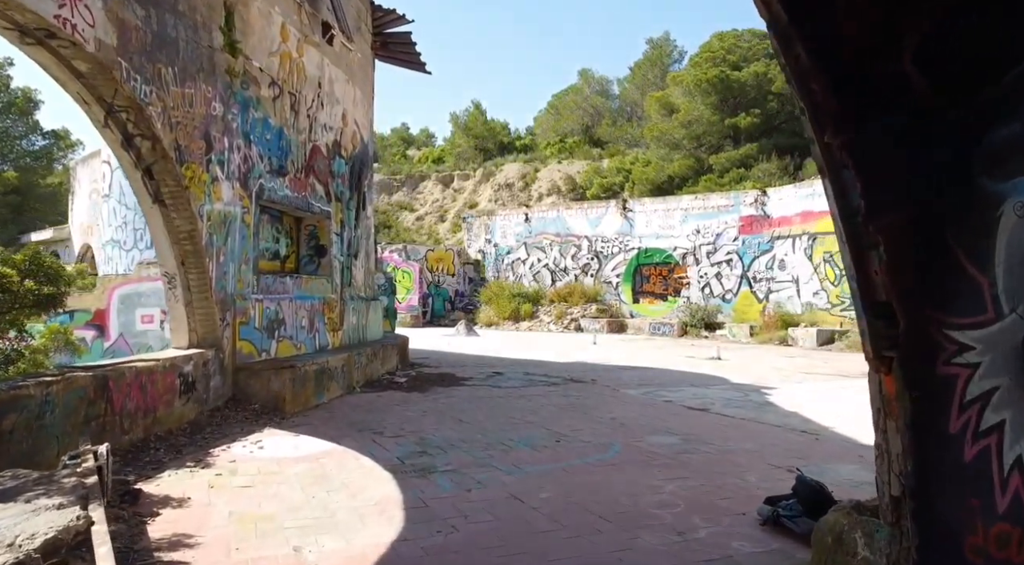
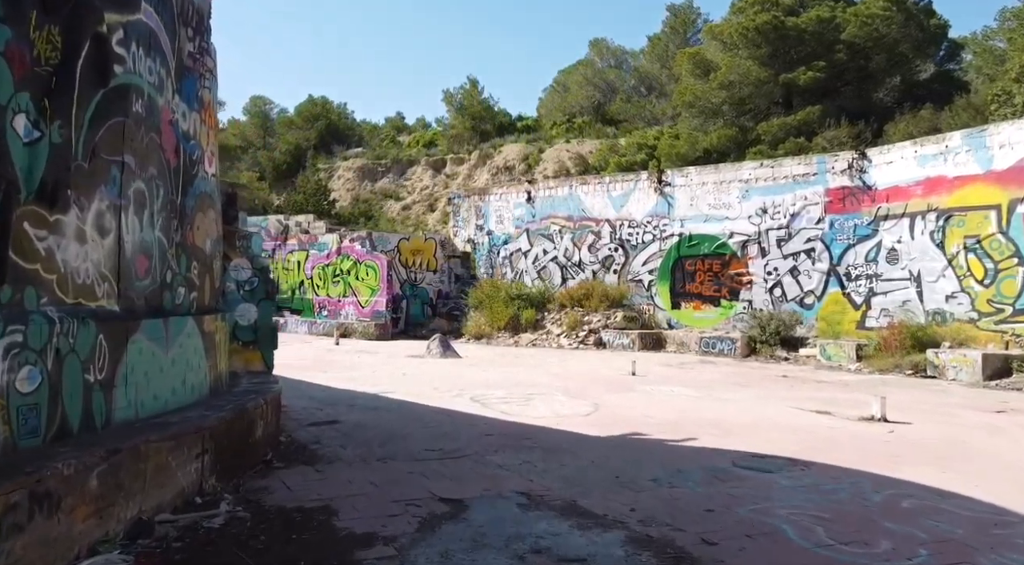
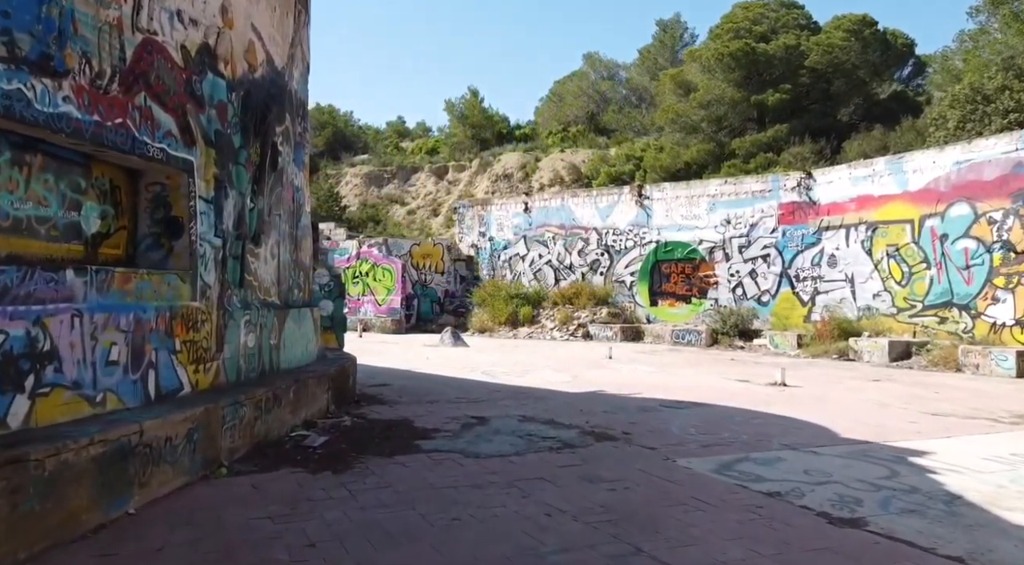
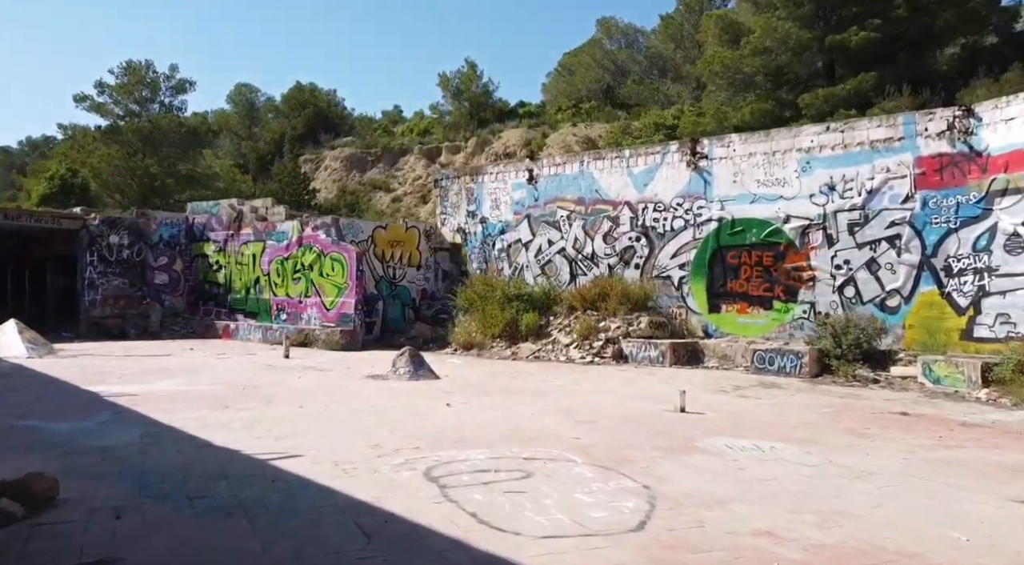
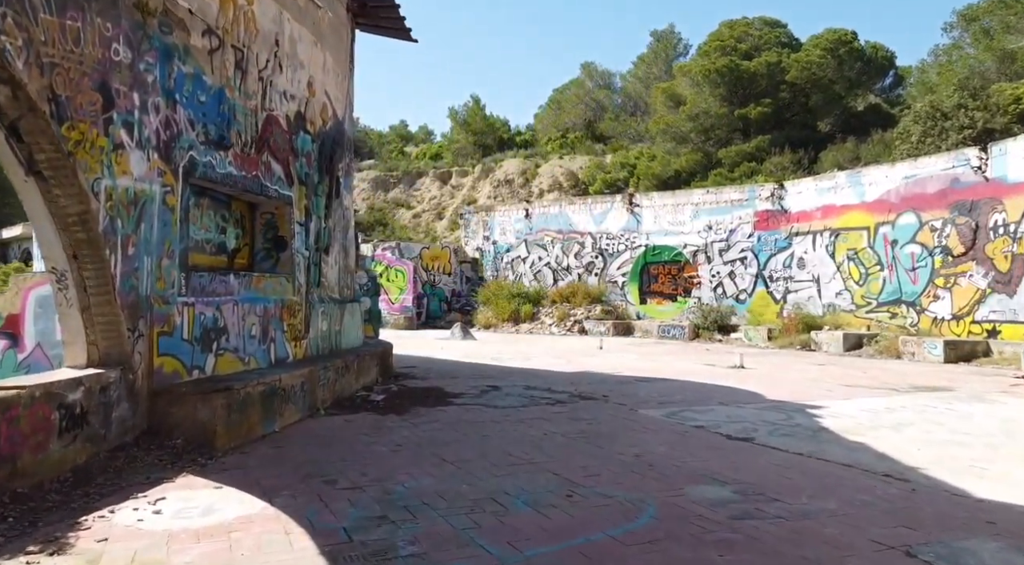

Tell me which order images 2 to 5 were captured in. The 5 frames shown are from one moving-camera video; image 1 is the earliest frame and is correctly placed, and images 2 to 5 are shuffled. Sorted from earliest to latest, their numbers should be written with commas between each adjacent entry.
5, 3, 2, 4
